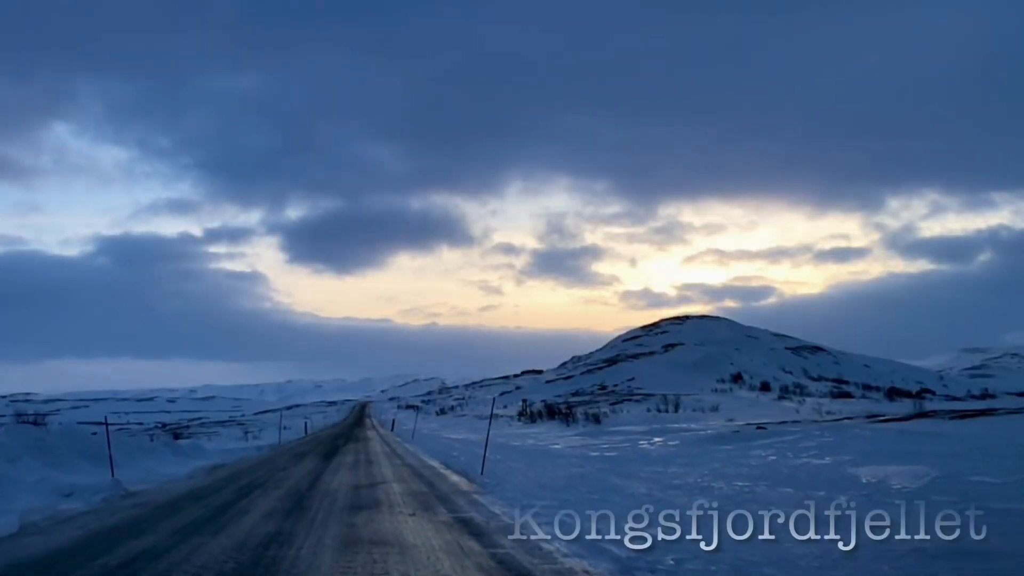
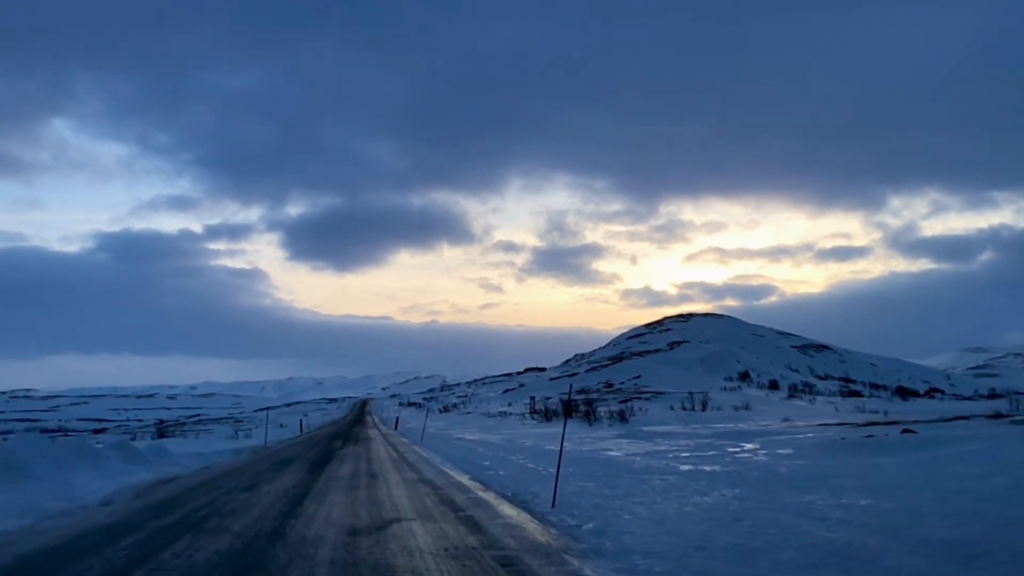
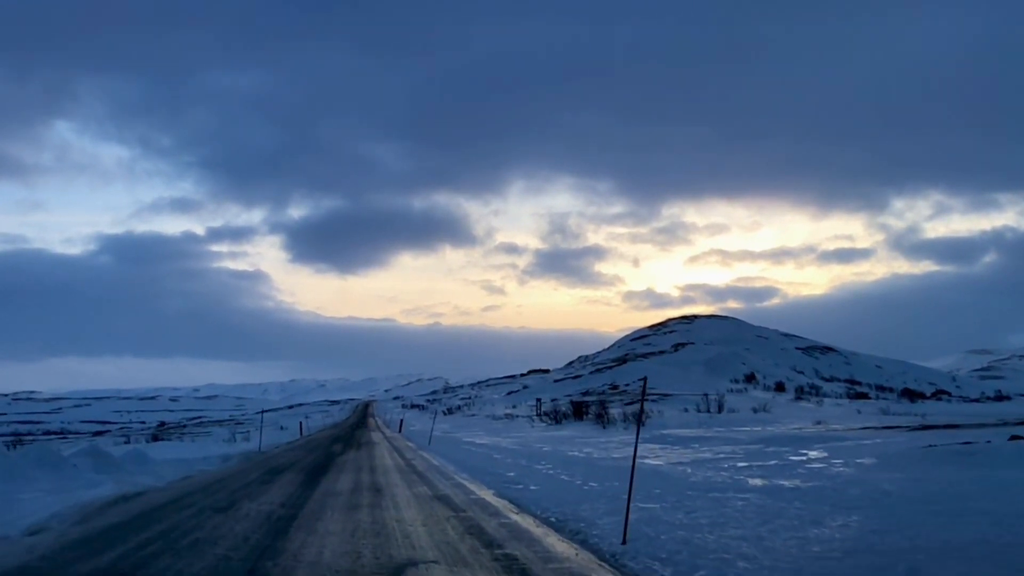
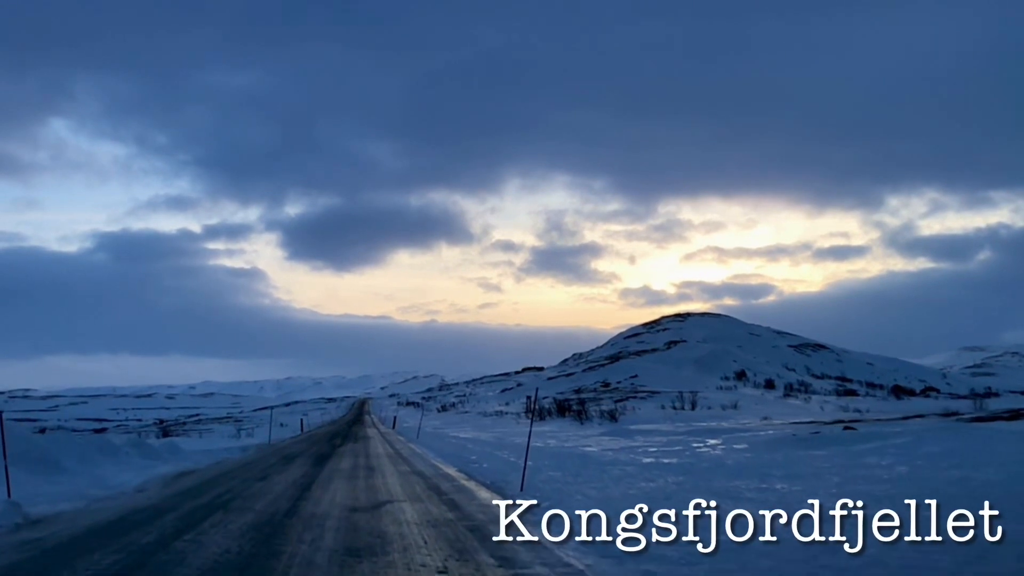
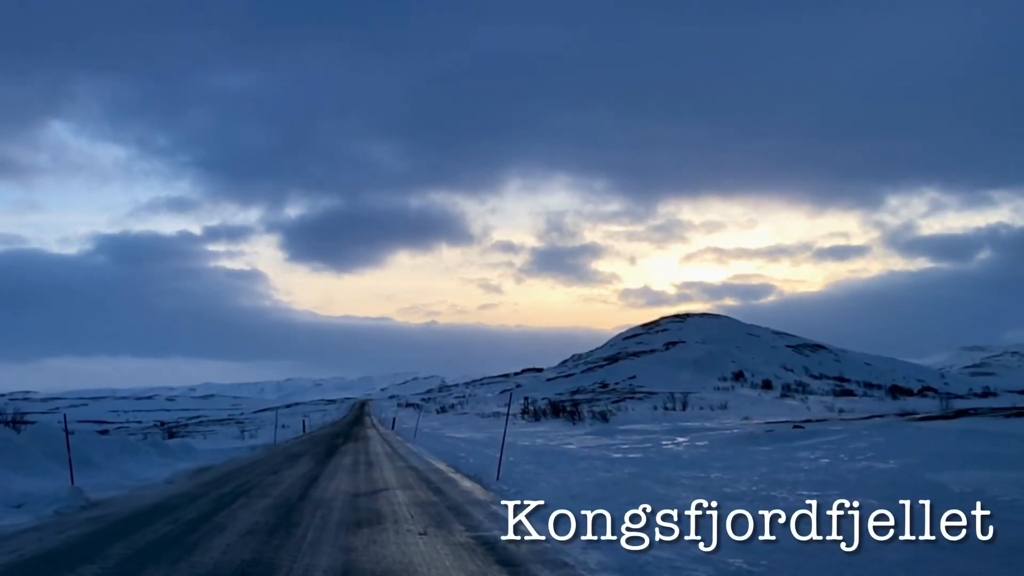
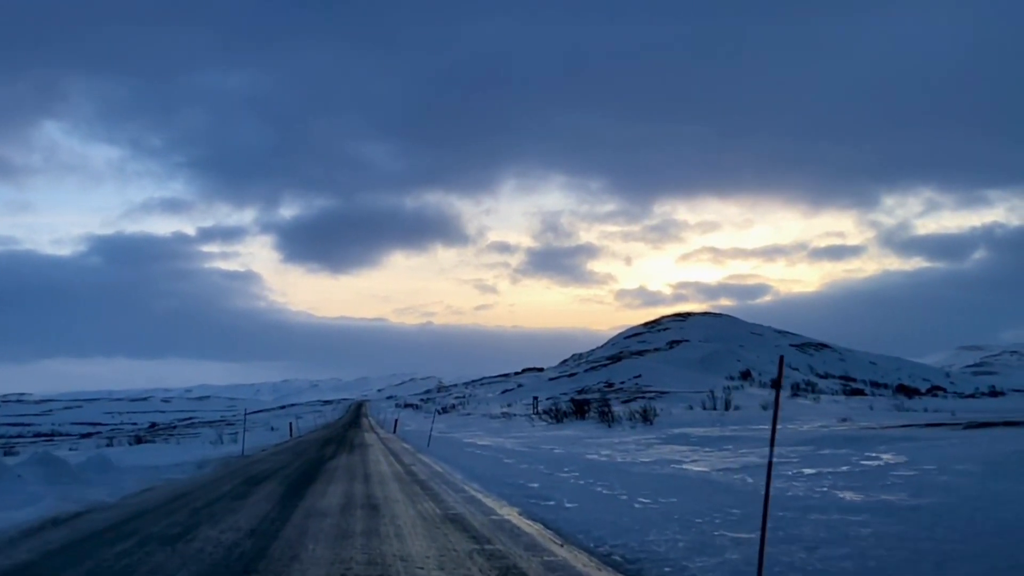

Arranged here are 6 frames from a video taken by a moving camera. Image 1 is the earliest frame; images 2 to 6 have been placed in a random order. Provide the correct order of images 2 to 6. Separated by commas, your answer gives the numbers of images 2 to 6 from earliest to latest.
5, 4, 2, 3, 6
